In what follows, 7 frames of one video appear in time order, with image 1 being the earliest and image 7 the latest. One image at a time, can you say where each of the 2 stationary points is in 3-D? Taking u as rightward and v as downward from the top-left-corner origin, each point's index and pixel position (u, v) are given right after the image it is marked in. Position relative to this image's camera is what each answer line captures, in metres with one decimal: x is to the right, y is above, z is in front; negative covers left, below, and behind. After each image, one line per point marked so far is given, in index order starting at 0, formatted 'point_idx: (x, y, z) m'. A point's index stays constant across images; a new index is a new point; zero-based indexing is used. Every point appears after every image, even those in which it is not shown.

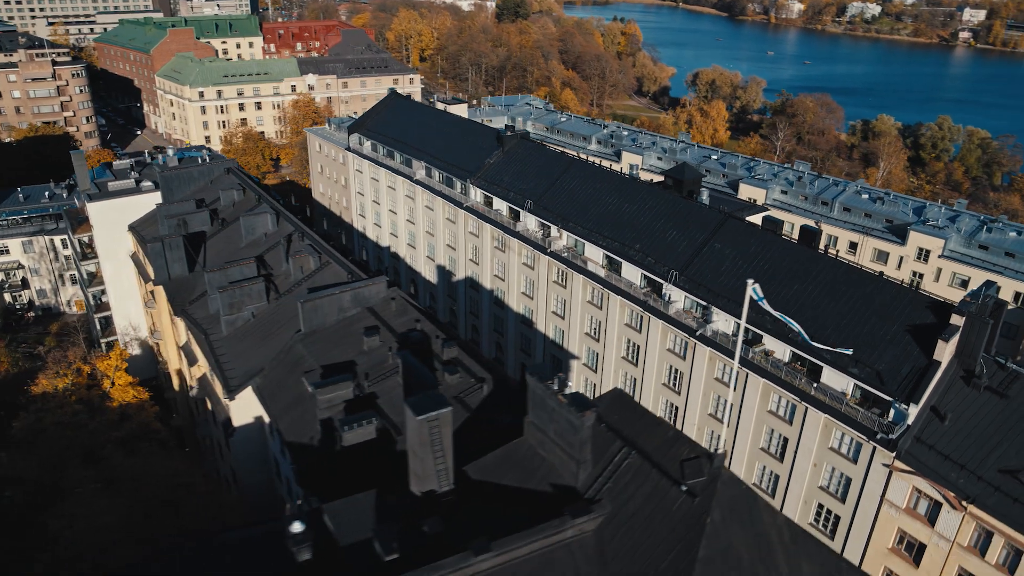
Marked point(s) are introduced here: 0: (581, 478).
0: (+1.7, -4.2, +16.9) m
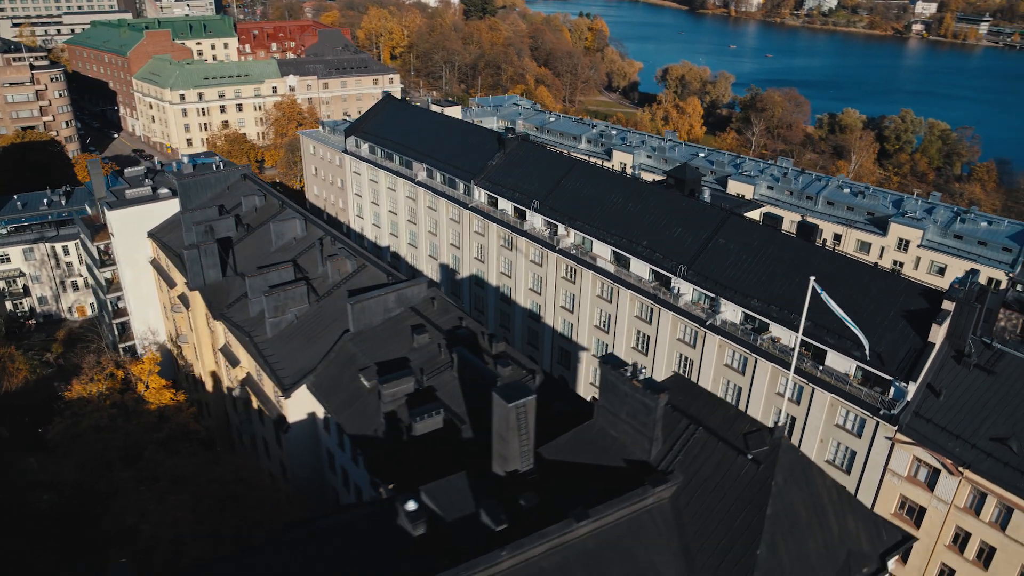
0: (+3.7, -4.2, +19.1) m
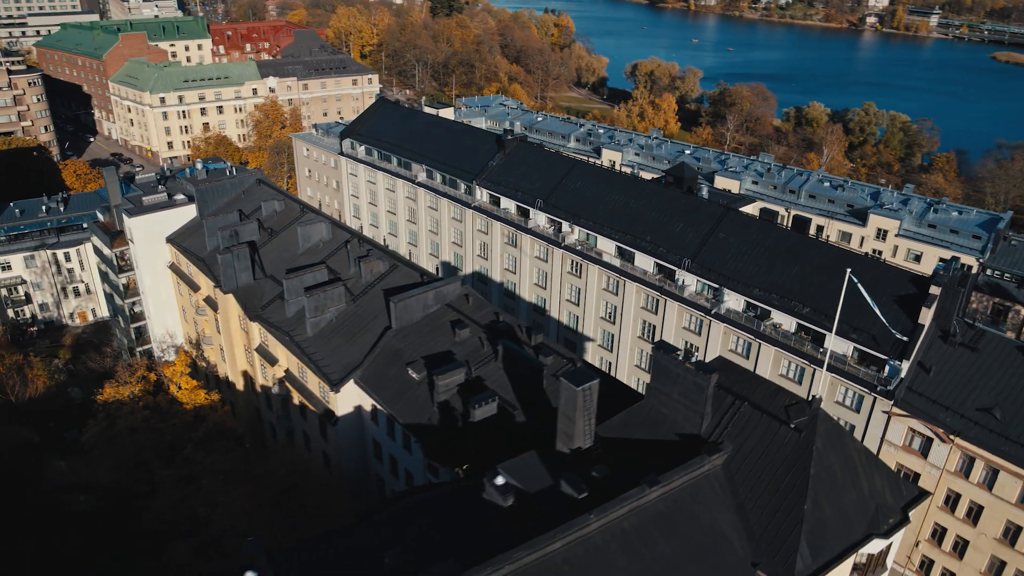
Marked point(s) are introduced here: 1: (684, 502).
0: (+5.6, -4.0, +21.6) m
1: (+4.6, -5.6, +19.8) m
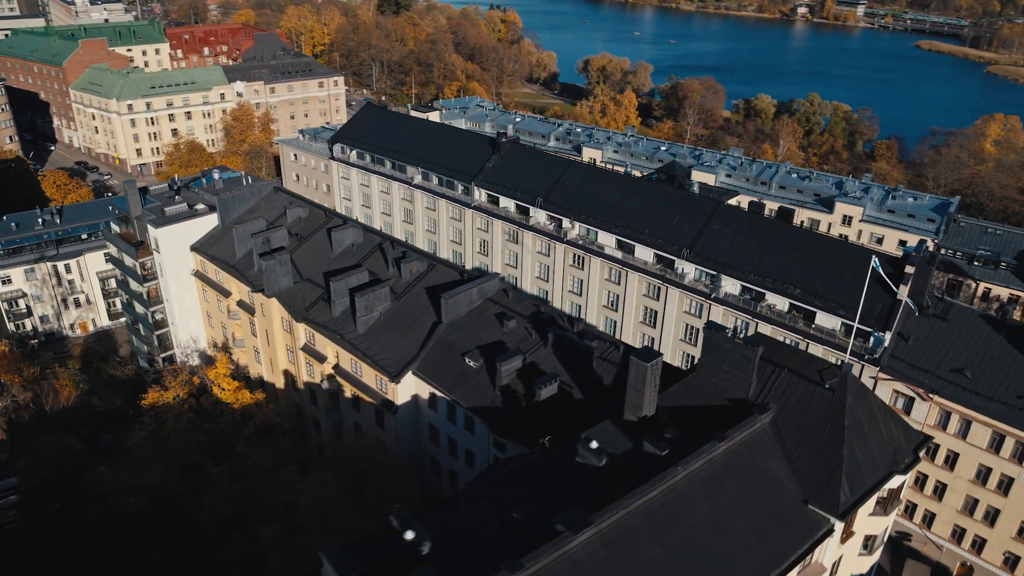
0: (+8.2, -3.5, +25.6) m
1: (+7.3, -5.2, +23.7) m
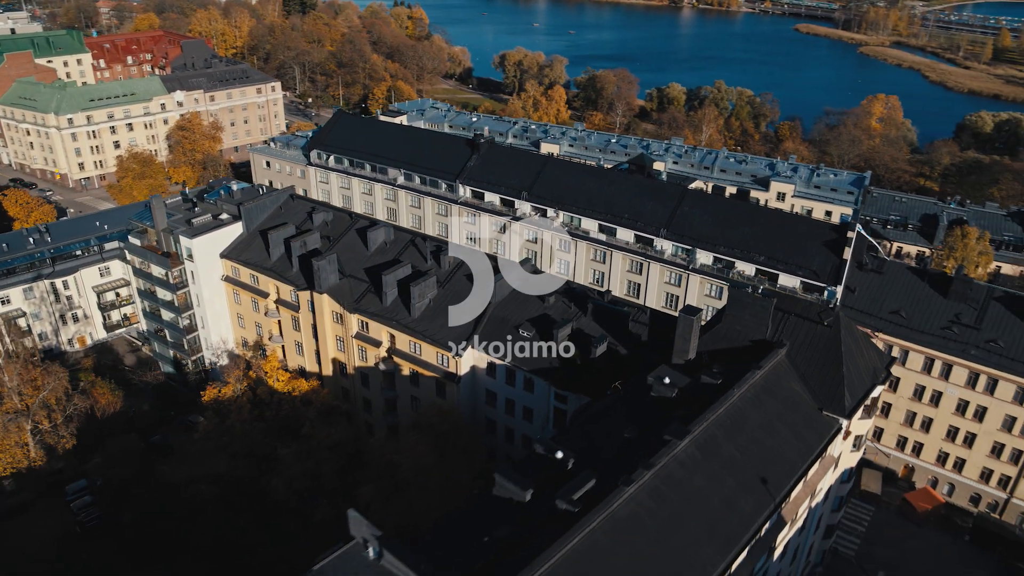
0: (+11.3, -2.0, +33.2) m
1: (+10.9, -3.8, +31.3) m
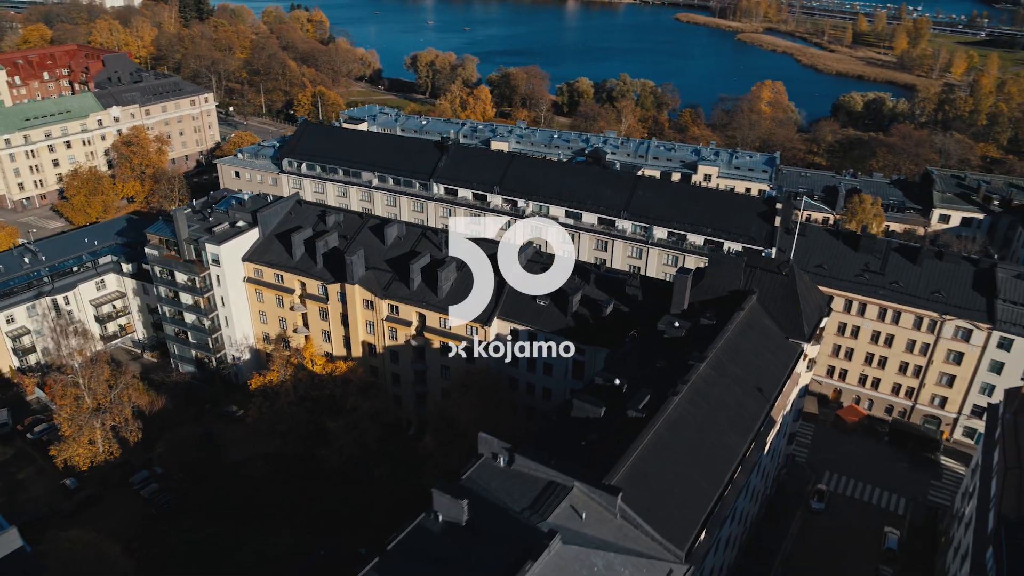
0: (+13.1, +0.2, +42.7) m
1: (+13.1, -1.6, +40.8) m
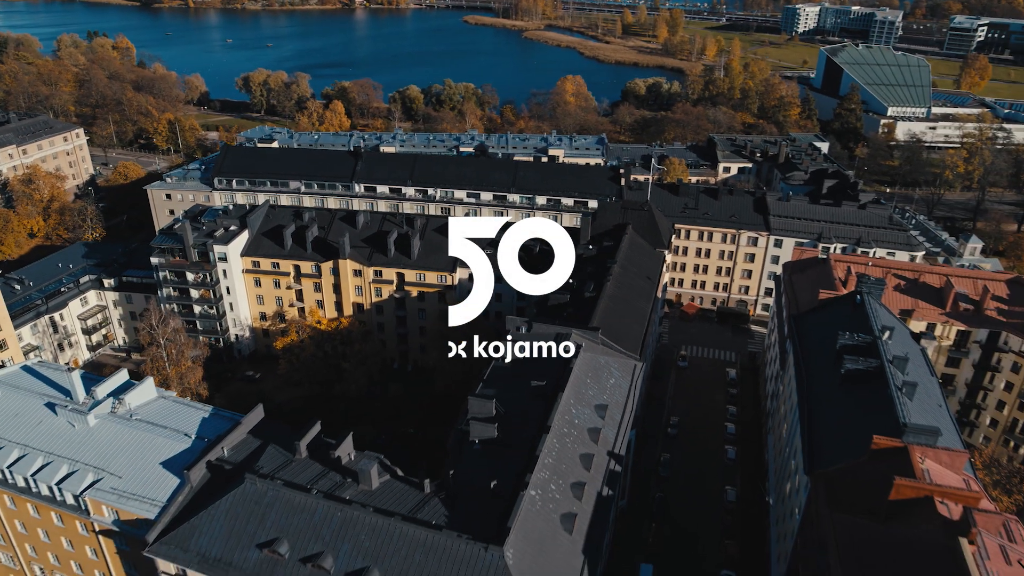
0: (+9.8, +6.0, +65.5) m
1: (+10.4, +4.2, +63.6) m
